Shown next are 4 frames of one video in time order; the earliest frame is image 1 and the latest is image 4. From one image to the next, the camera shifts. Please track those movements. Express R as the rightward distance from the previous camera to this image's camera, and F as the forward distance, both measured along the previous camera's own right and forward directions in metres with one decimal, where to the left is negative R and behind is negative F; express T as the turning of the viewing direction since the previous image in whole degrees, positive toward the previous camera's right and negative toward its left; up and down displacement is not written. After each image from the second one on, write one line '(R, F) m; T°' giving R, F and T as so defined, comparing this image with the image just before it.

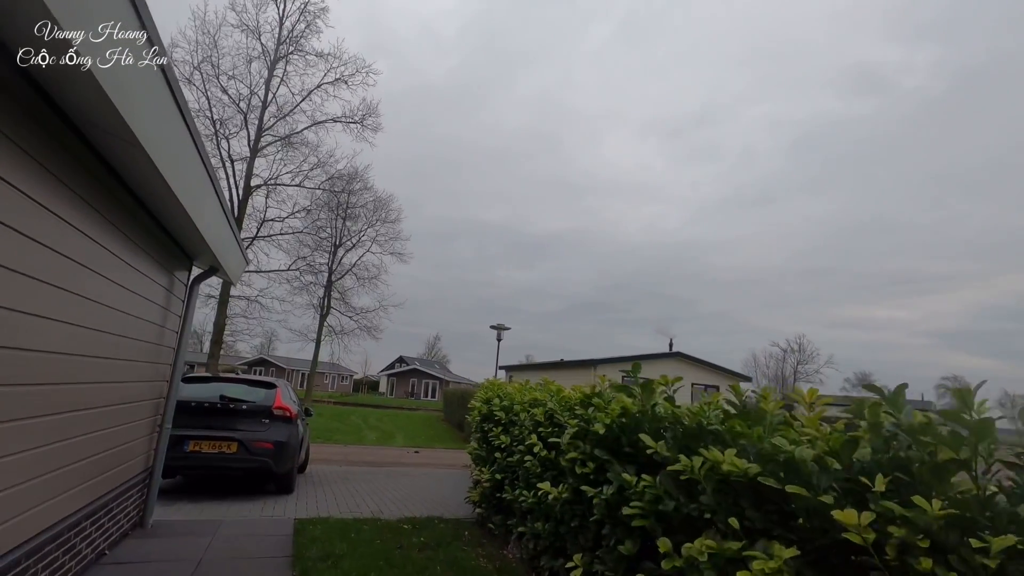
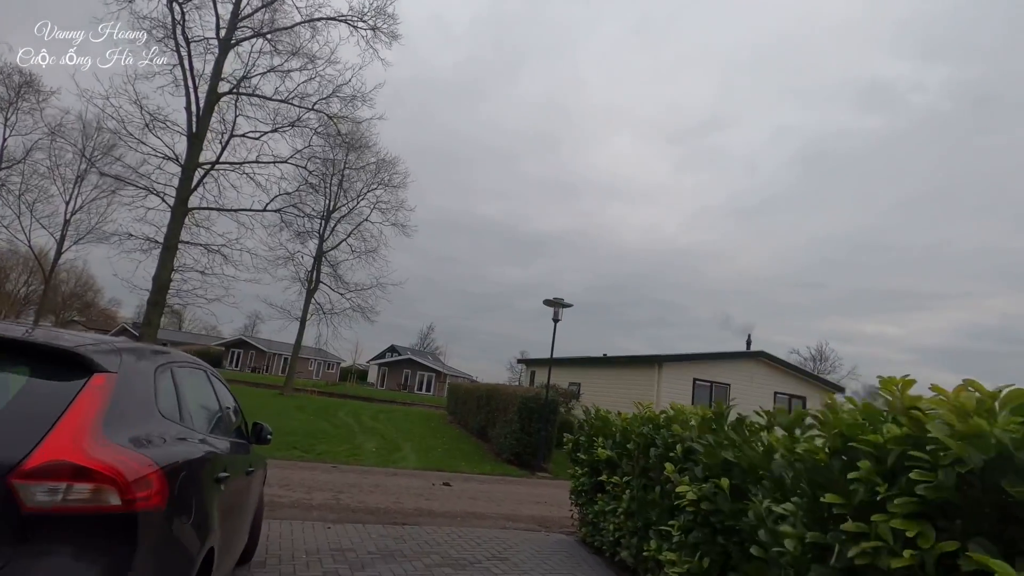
(-1.9, +6.5) m; +1°
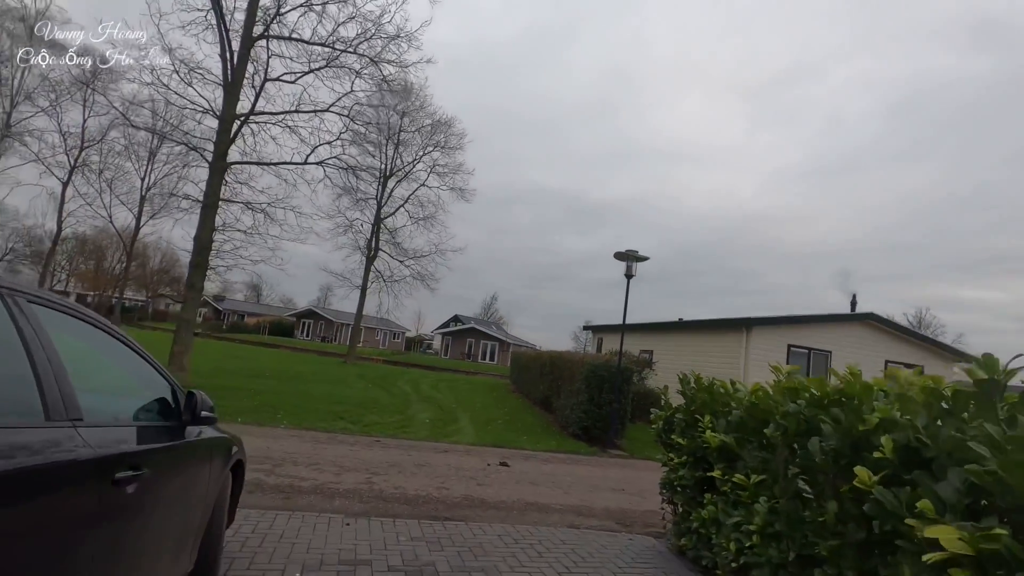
(0.0, +1.9) m; -6°
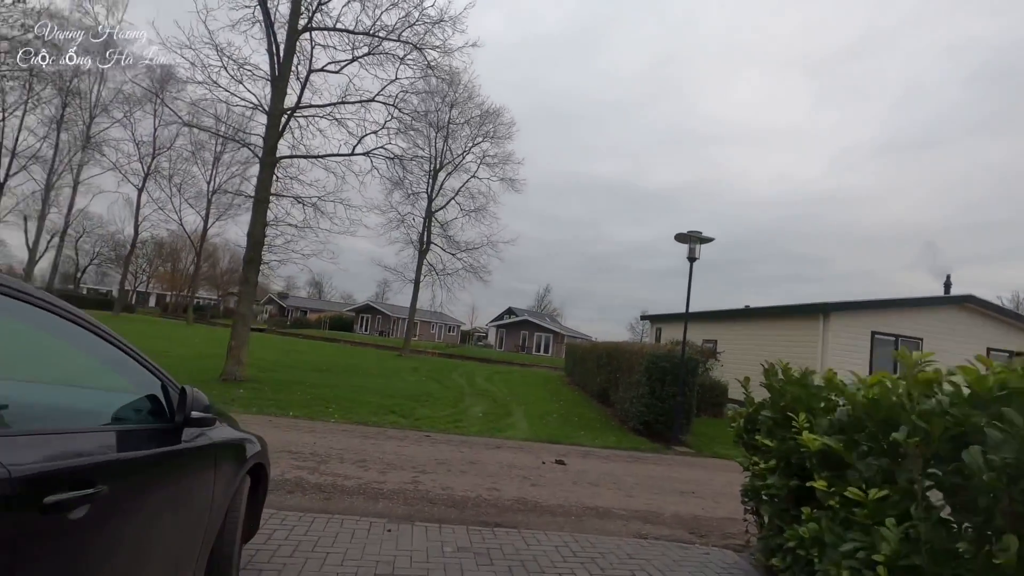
(0.0, +0.7) m; -5°
